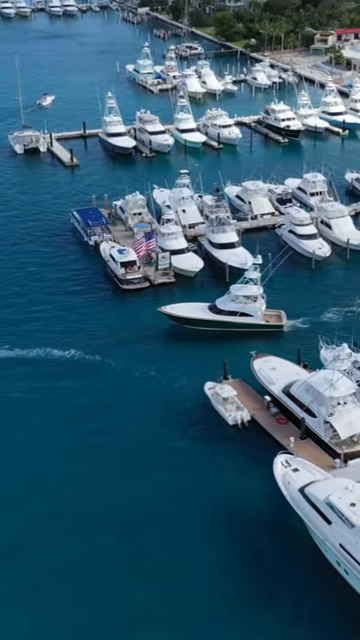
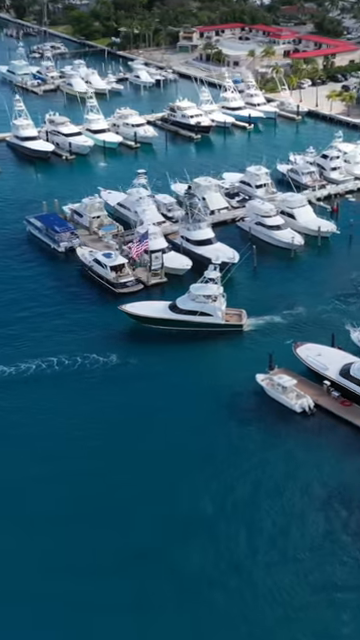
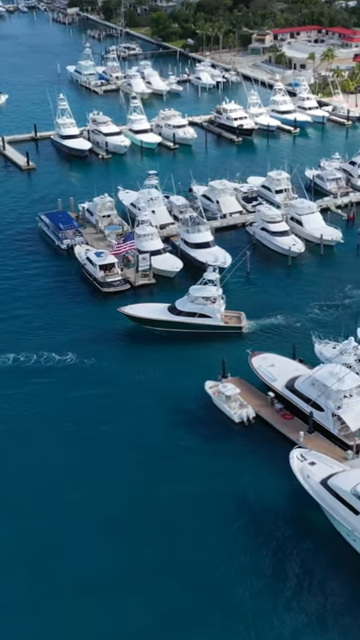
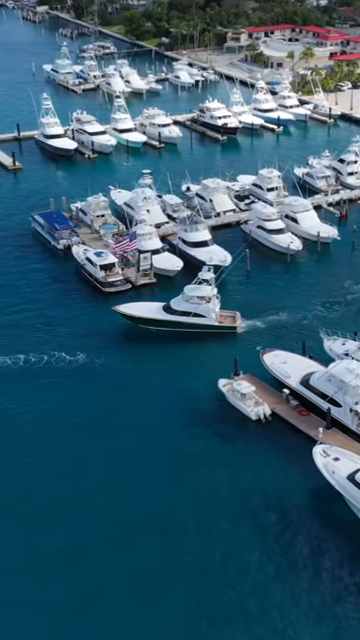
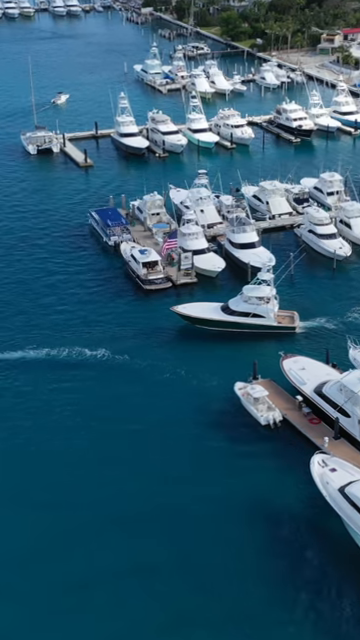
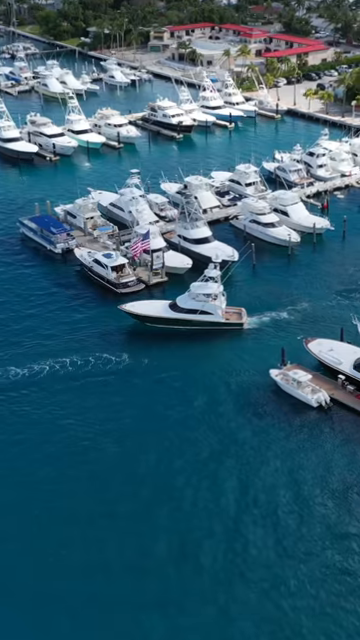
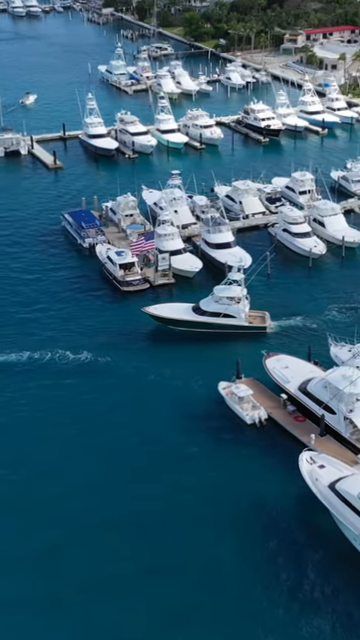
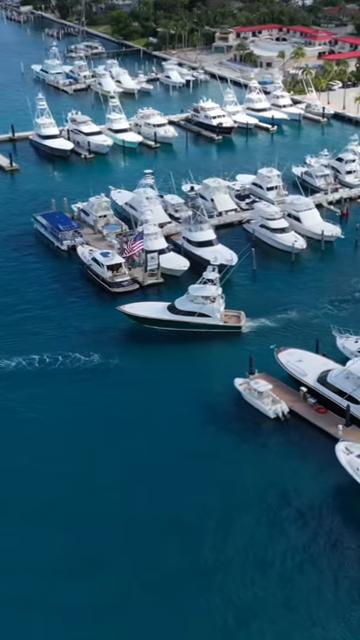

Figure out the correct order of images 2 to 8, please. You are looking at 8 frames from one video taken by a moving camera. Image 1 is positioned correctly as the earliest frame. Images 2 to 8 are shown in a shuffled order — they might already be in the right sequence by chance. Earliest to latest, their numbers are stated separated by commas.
5, 7, 3, 4, 8, 2, 6
